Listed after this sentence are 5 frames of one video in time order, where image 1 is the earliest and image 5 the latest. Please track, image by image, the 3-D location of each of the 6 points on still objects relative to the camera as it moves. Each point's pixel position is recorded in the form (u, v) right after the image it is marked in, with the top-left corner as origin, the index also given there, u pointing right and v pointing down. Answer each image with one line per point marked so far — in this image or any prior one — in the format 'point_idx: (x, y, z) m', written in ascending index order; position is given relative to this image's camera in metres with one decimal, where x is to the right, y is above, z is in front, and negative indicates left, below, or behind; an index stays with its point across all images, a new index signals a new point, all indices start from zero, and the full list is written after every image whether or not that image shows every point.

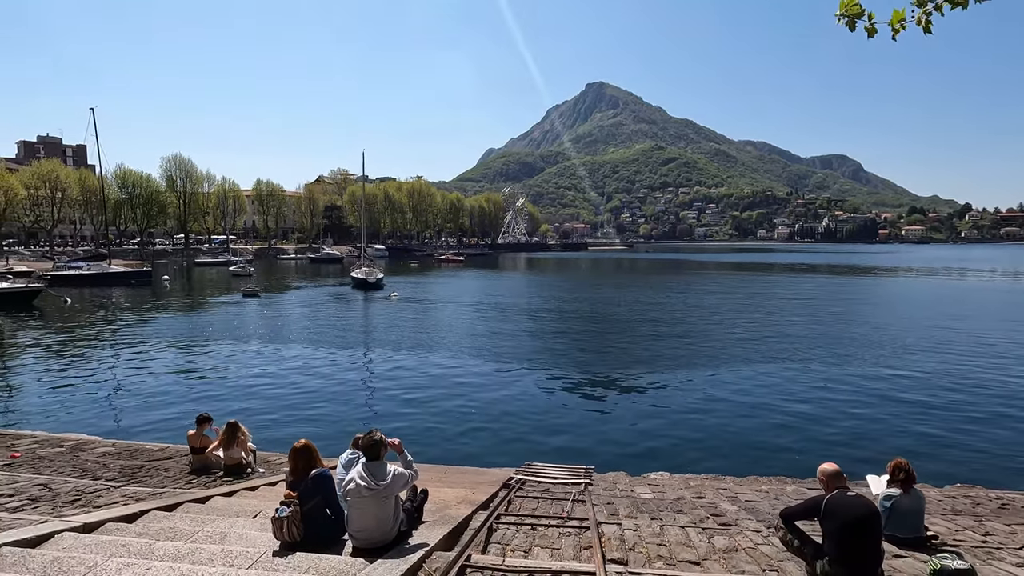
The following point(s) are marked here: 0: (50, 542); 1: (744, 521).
0: (-4.6, -2.6, +6.2) m
1: (+3.5, -3.4, +9.0) m
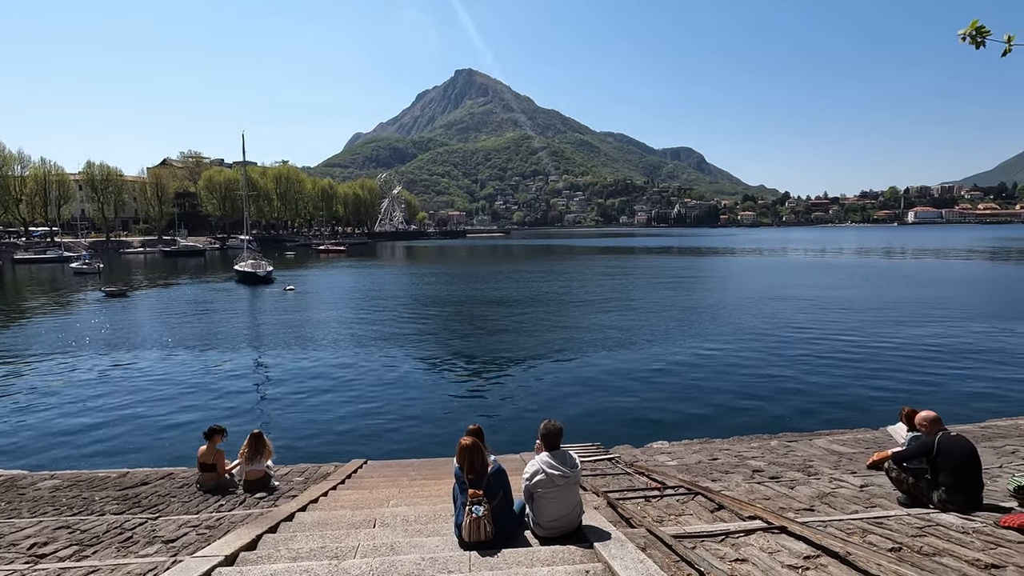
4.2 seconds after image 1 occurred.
0: (-2.6, -2.6, +5.5) m
1: (+4.6, -3.1, +10.2) m
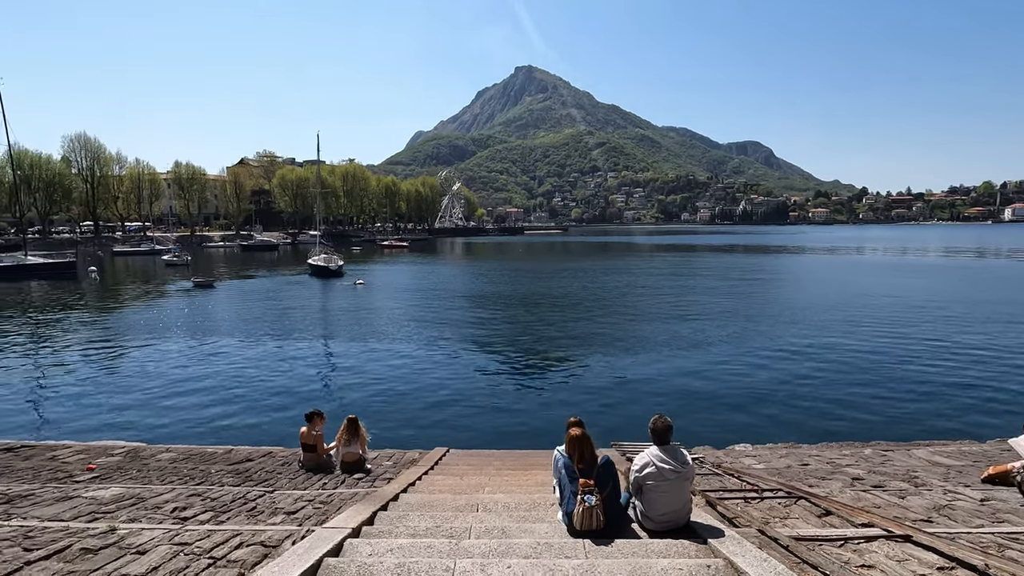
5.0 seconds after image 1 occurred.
0: (-1.5, -2.5, +5.8) m
1: (+6.1, -3.1, +9.9) m
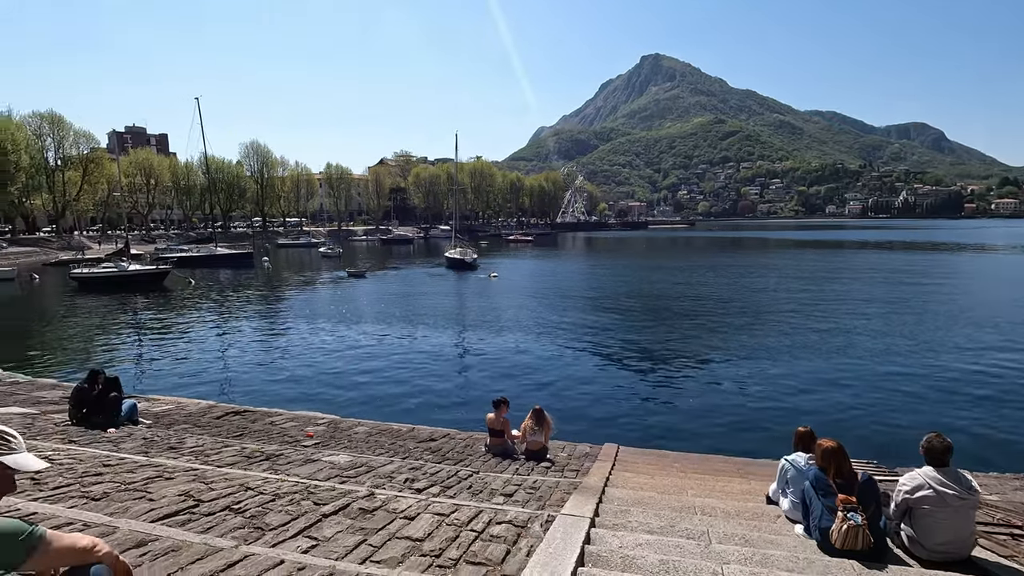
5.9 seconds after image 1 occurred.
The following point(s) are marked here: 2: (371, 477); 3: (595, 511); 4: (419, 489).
0: (+0.9, -2.4, +5.9) m
1: (+9.1, -3.1, +8.6) m
2: (-1.9, -2.5, +8.0) m
3: (+0.9, -2.5, +7.0) m
4: (-1.2, -2.5, +7.7) m
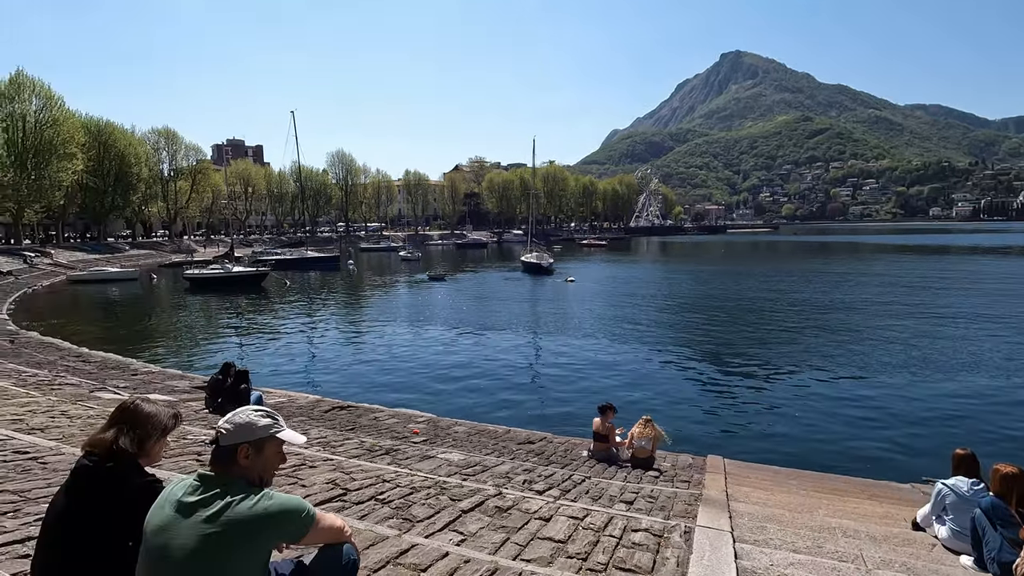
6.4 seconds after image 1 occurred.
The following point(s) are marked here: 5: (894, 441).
0: (+2.2, -2.3, +5.6) m
1: (+10.6, -3.1, +7.3) m
2: (-0.3, -2.4, +7.9) m
3: (+2.4, -2.5, +6.7) m
4: (+0.3, -2.5, +7.6) m
5: (+9.2, -3.7, +14.7) m
